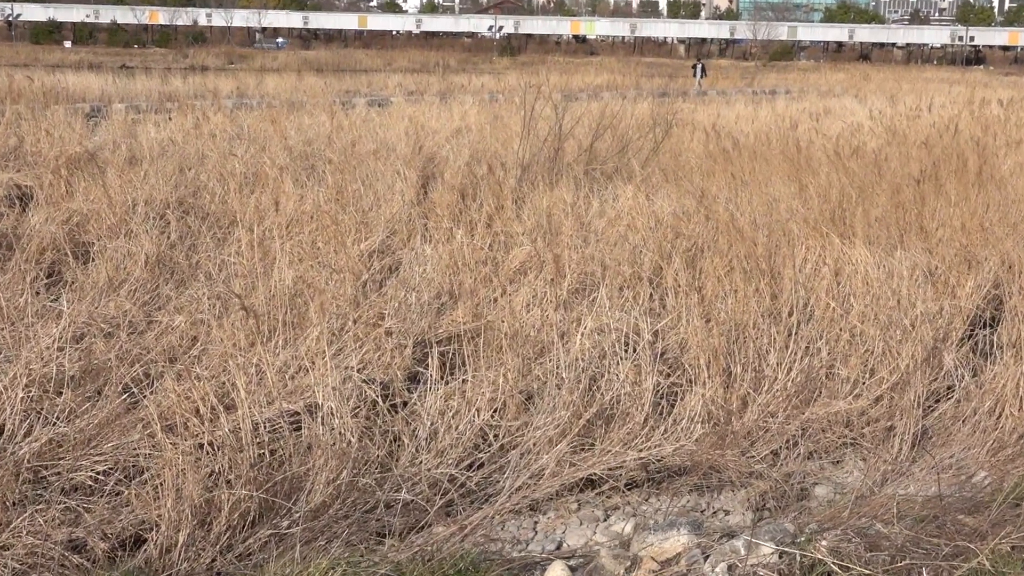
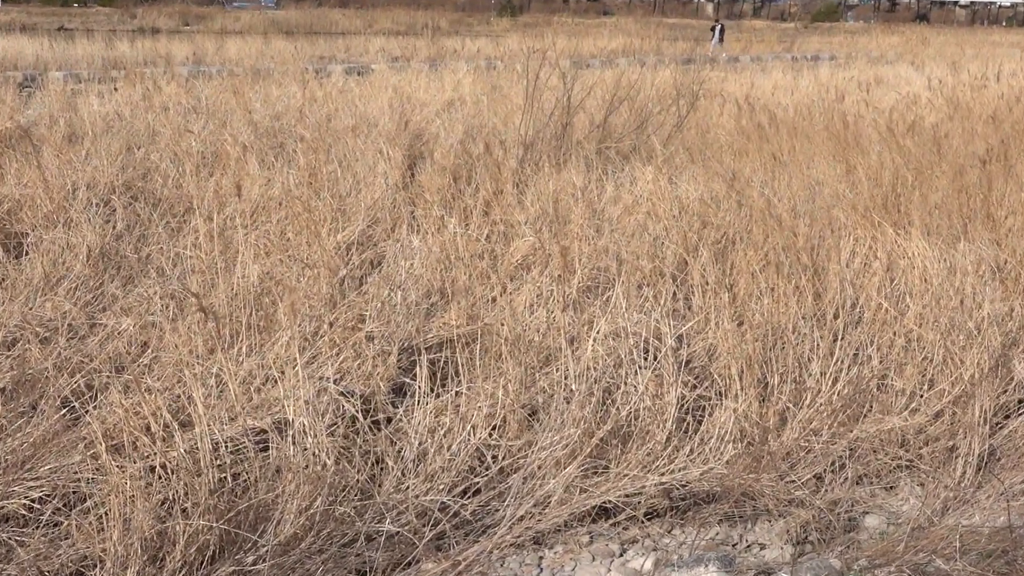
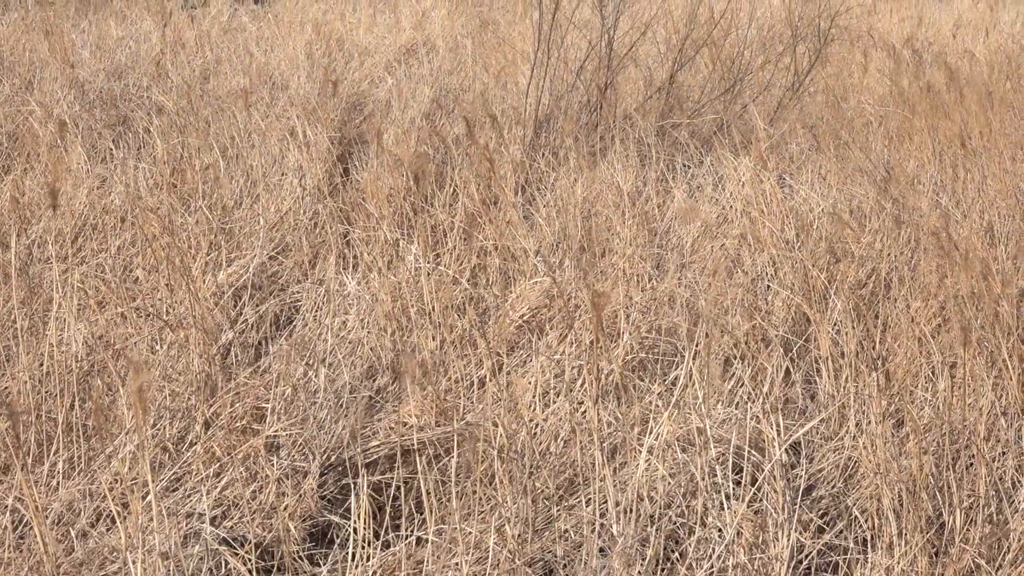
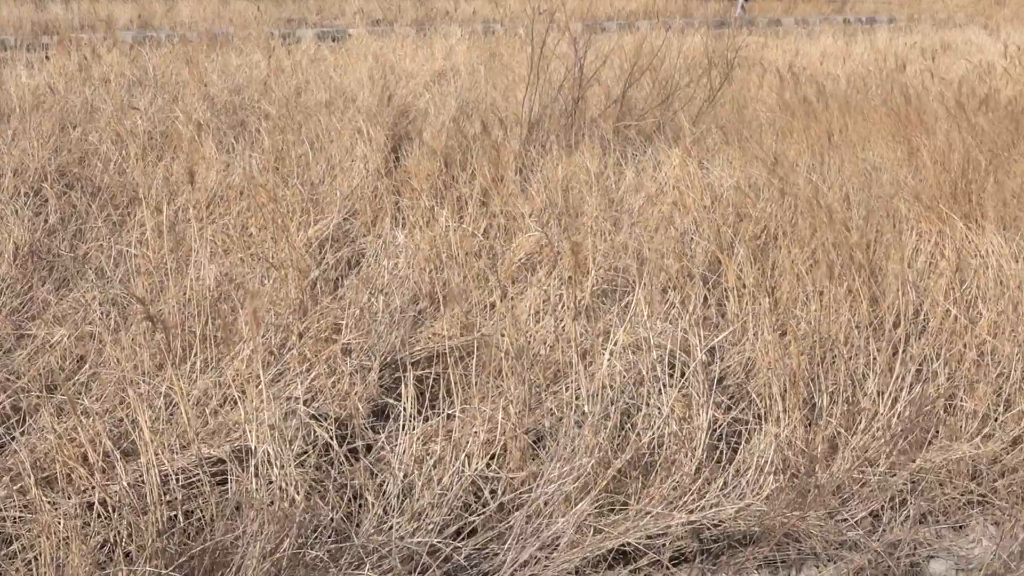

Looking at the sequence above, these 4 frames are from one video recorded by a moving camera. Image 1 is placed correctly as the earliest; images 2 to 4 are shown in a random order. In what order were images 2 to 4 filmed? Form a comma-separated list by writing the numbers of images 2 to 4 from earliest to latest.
2, 4, 3
